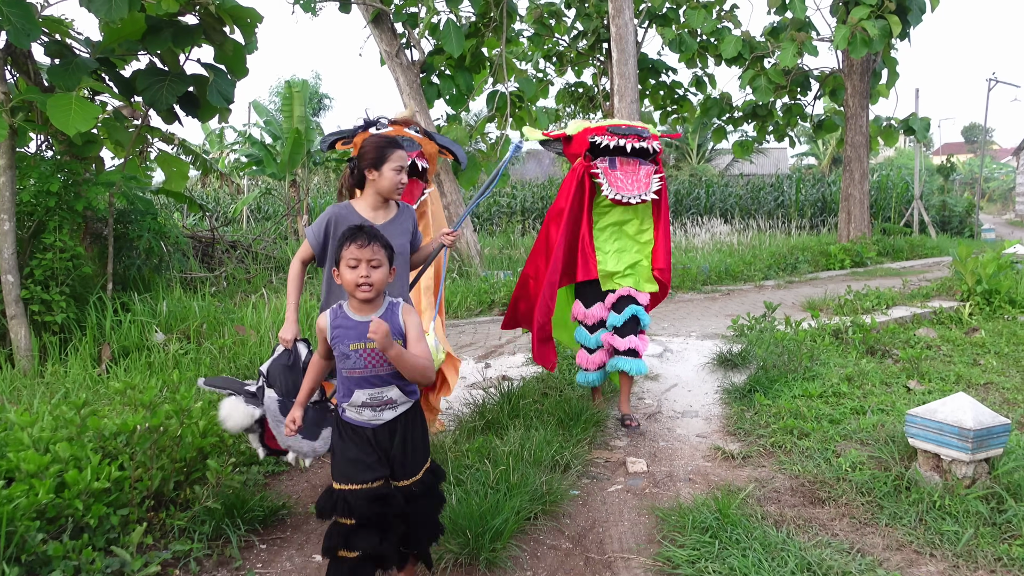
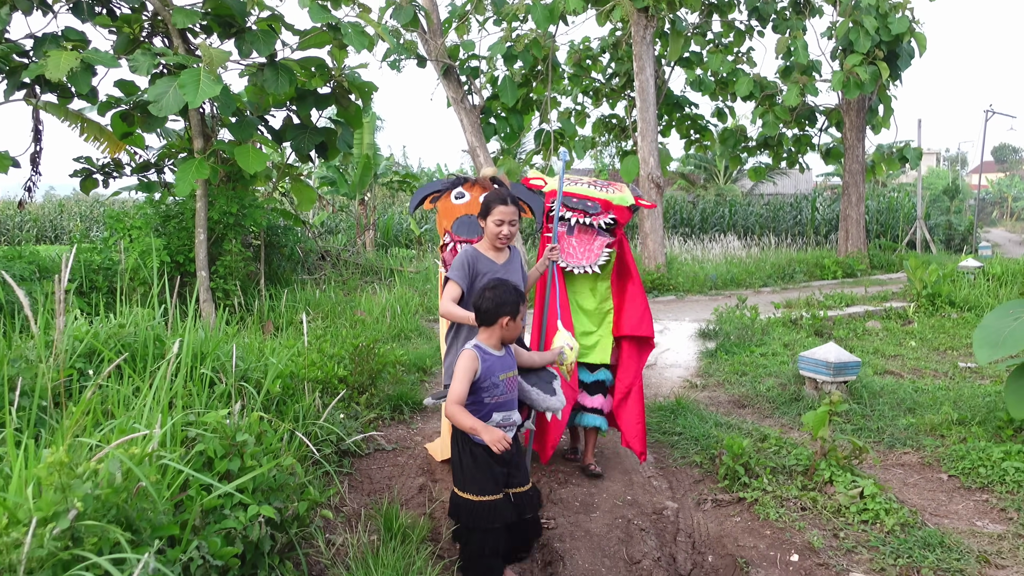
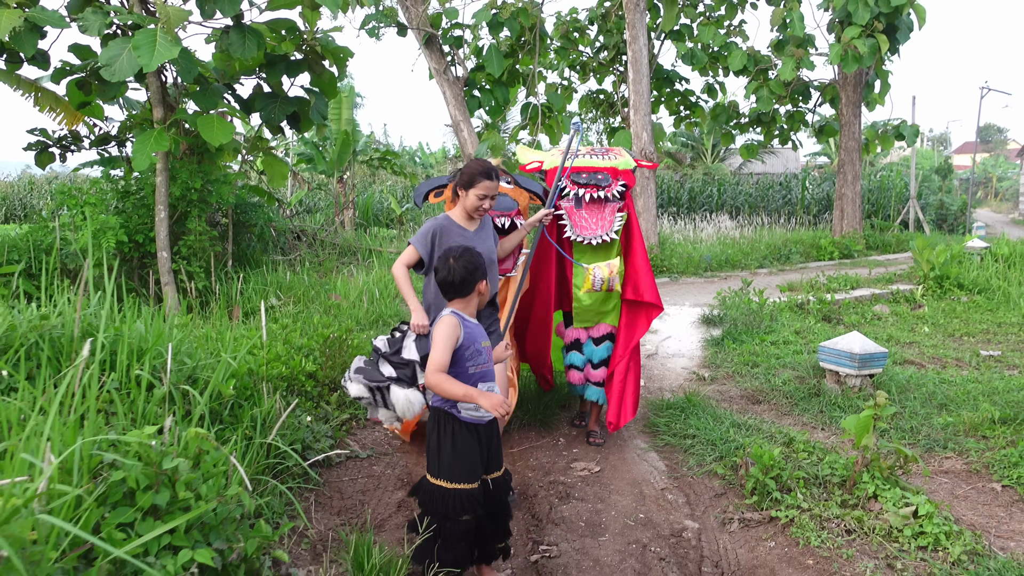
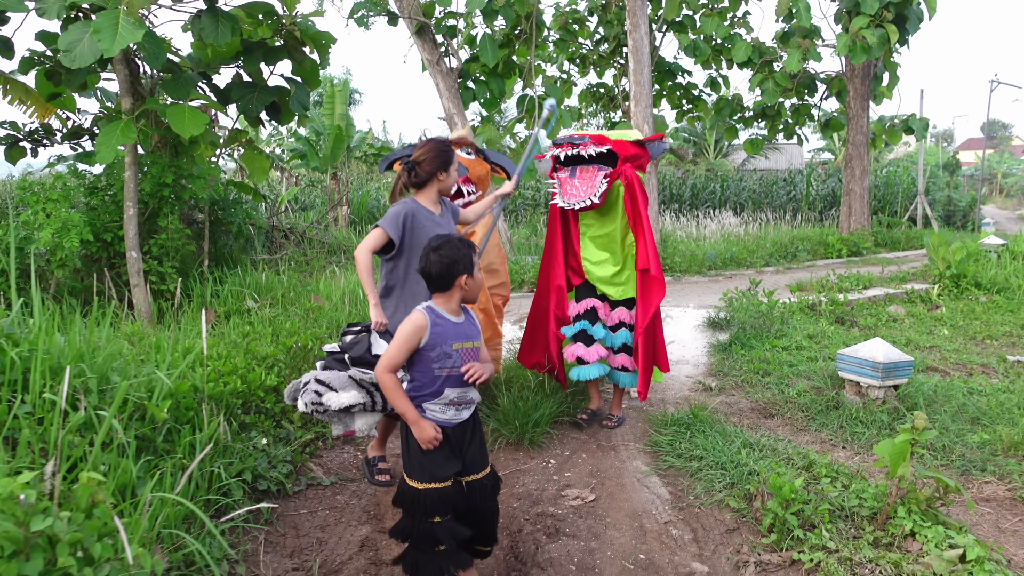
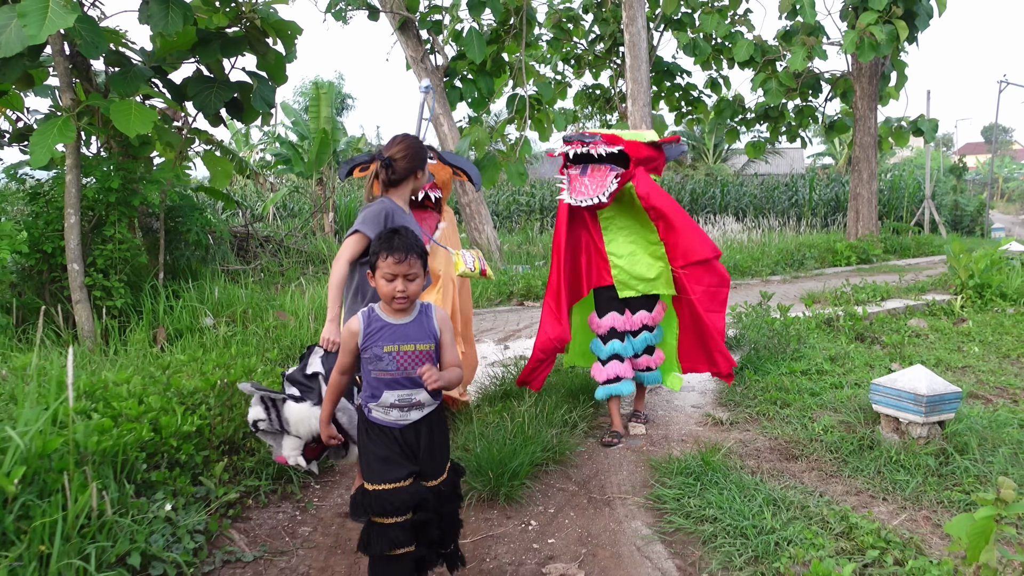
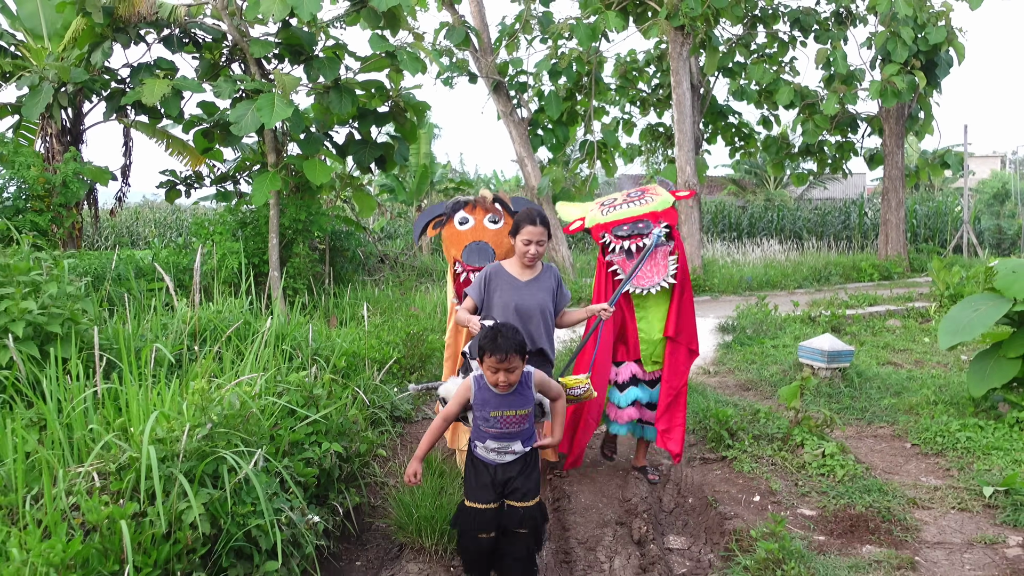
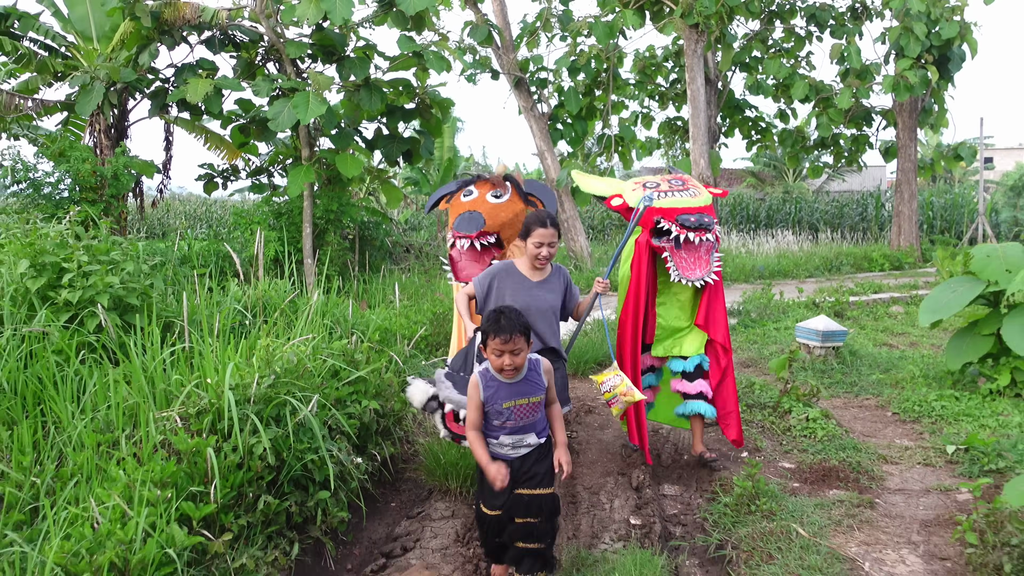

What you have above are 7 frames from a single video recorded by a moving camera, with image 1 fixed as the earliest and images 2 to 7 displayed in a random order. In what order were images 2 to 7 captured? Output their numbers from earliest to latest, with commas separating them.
5, 4, 3, 2, 6, 7
